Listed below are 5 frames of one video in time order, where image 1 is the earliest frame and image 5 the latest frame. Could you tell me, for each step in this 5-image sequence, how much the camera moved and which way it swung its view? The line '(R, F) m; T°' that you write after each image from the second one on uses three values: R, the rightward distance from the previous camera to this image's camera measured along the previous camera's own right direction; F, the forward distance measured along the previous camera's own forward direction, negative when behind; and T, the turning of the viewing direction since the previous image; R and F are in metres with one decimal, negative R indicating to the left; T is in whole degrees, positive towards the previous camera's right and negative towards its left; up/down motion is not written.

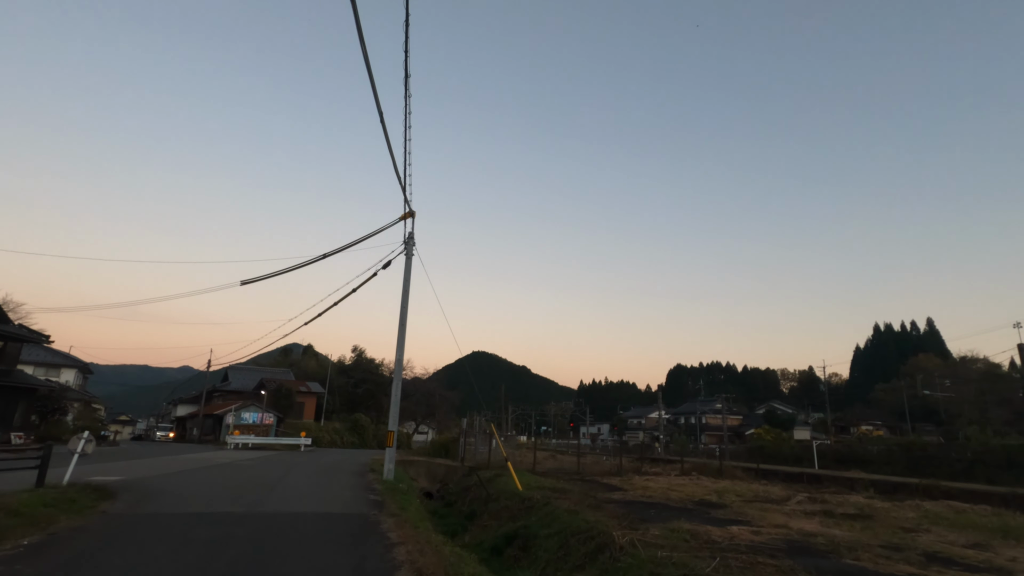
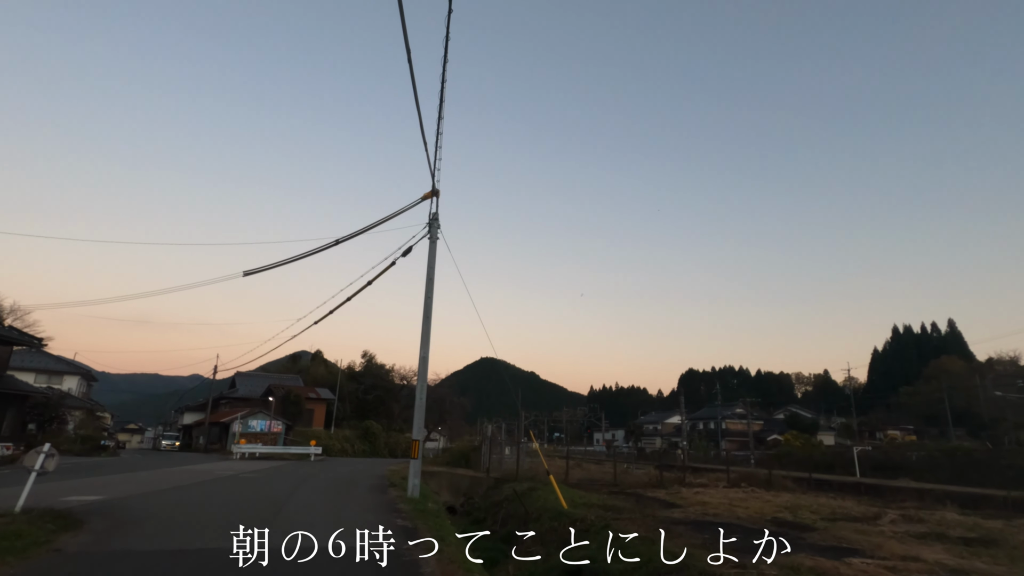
(-0.8, +1.9) m; -1°
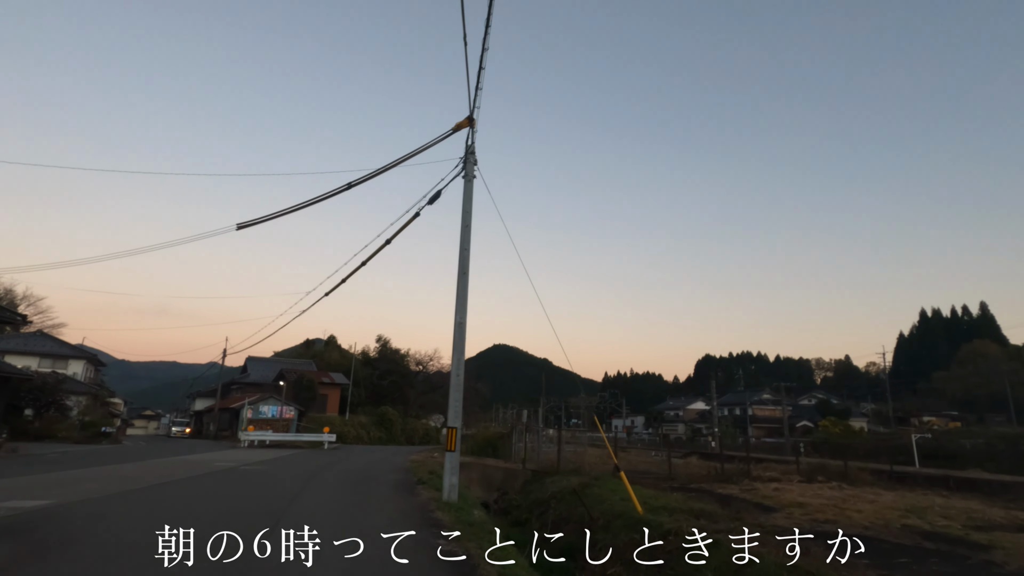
(-0.9, +2.6) m; -1°
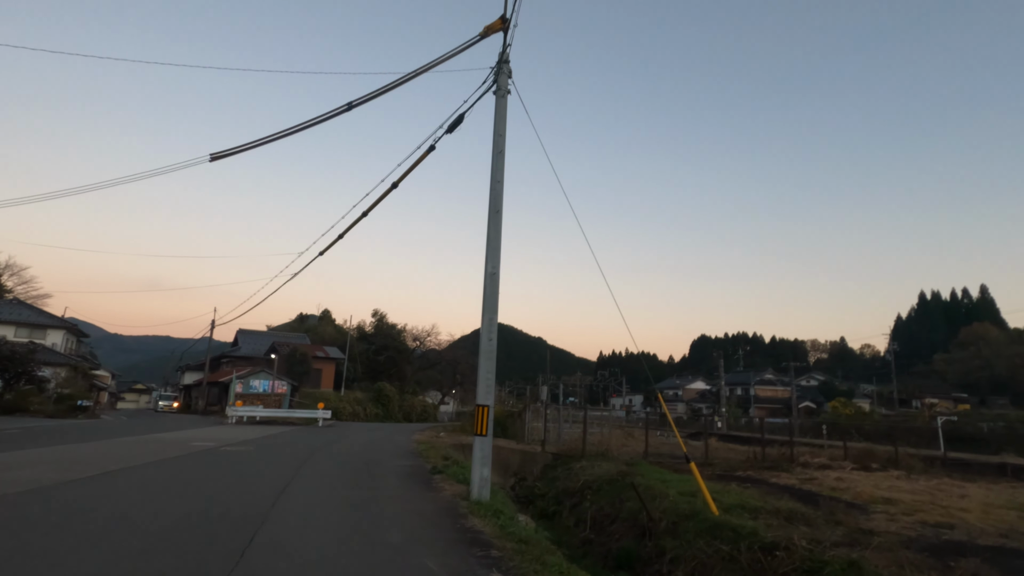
(-0.7, +2.1) m; +1°
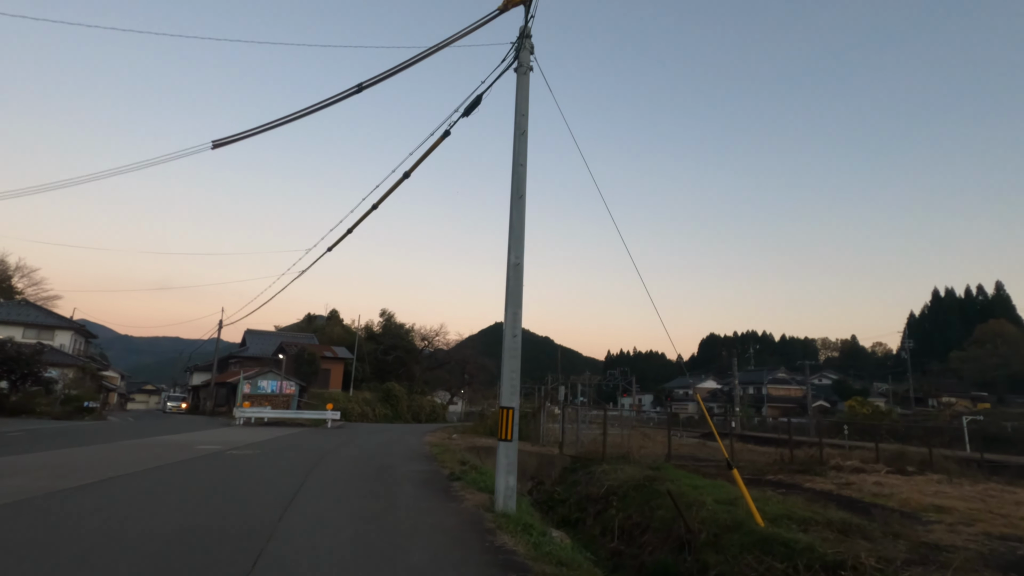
(-0.3, +0.6) m; -1°
